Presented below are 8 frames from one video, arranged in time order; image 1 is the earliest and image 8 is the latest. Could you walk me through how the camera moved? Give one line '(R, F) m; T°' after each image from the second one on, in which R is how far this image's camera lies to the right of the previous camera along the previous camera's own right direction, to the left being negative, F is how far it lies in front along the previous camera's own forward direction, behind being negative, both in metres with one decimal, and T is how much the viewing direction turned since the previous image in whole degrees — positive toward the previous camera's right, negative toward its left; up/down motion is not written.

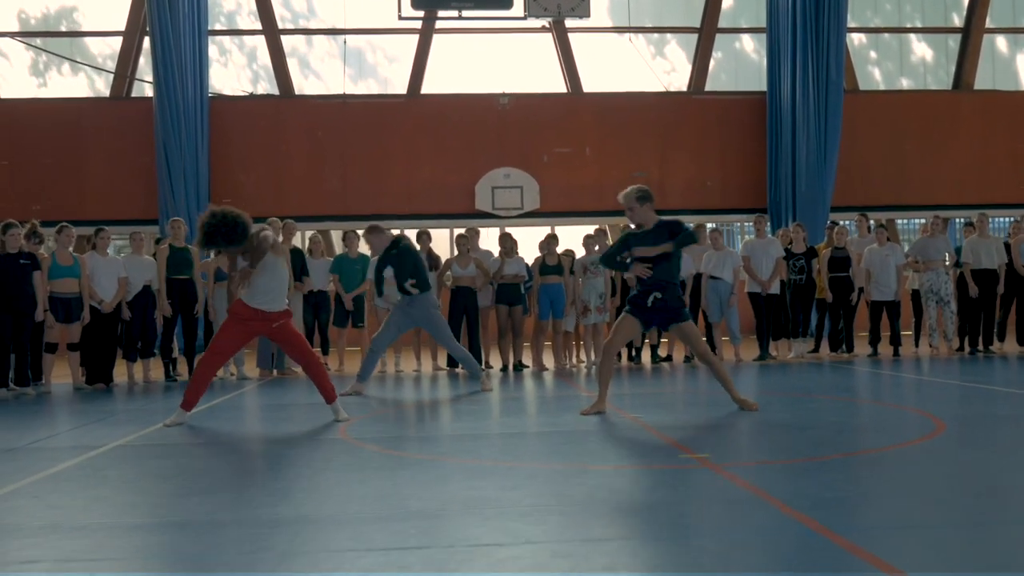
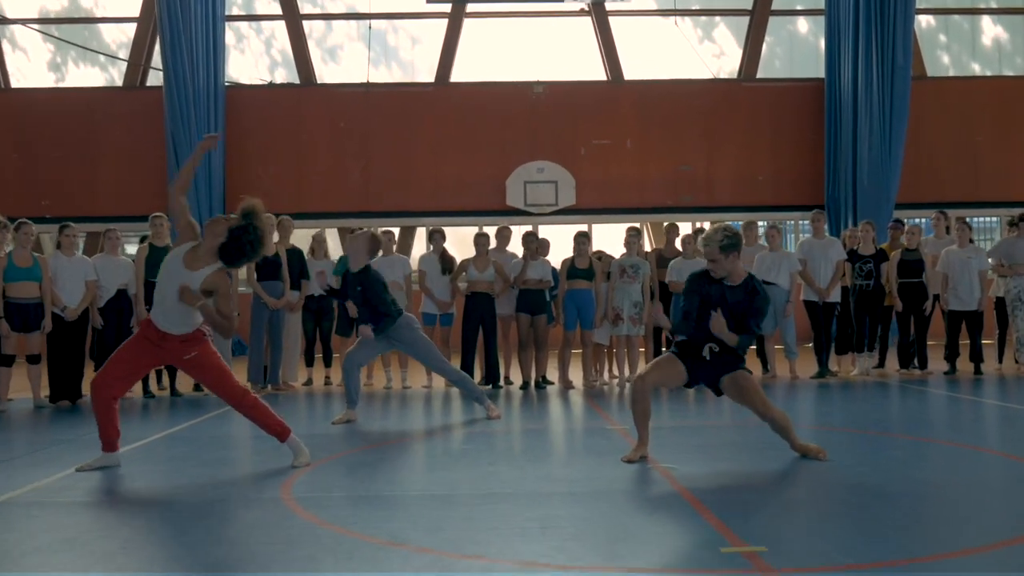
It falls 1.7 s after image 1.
(+0.2, +1.2) m; -3°
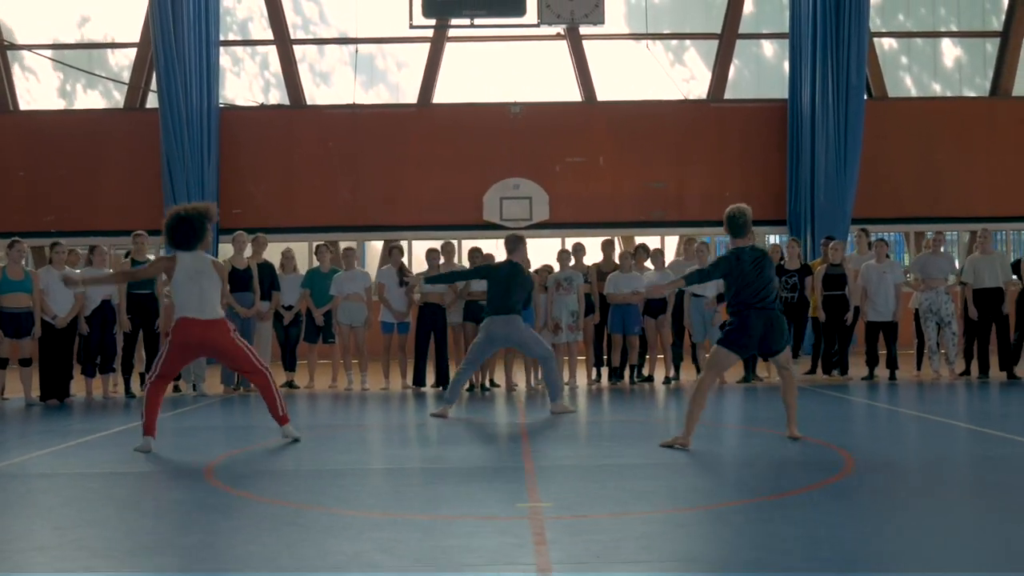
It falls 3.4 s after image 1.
(+0.7, -0.8) m; -1°
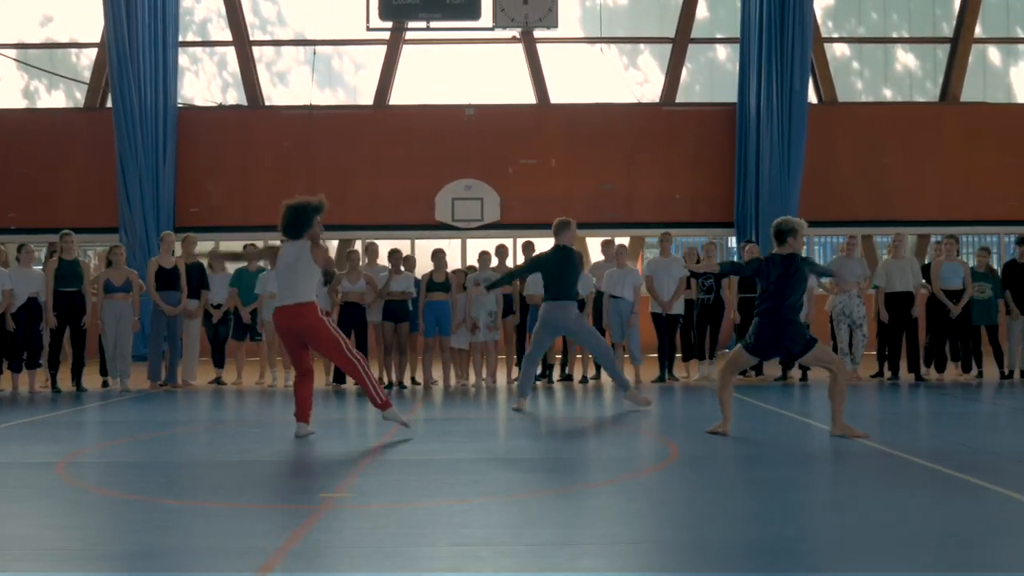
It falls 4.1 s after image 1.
(+0.8, -0.3) m; 0°
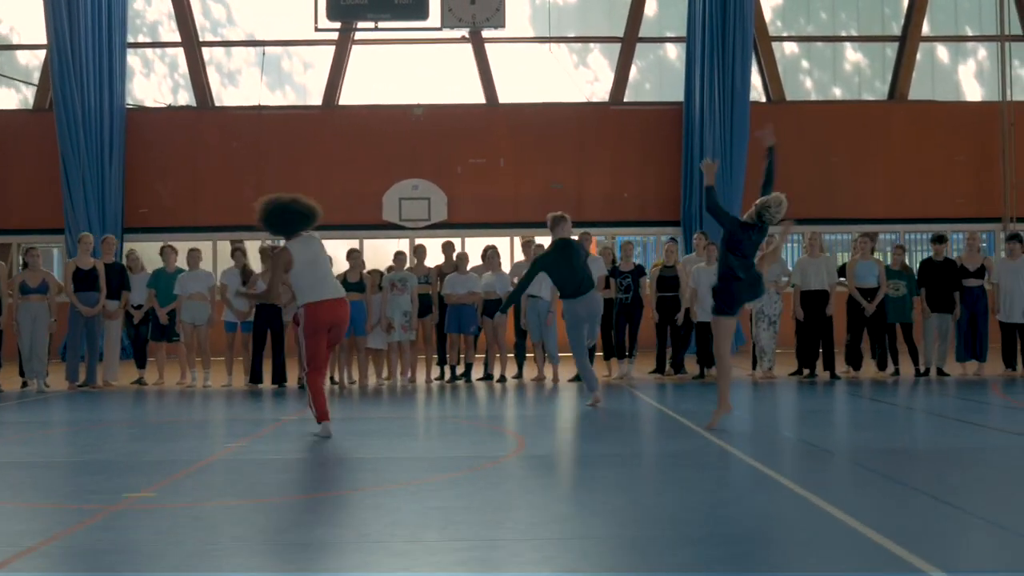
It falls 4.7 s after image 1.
(+0.8, -0.1) m; 0°
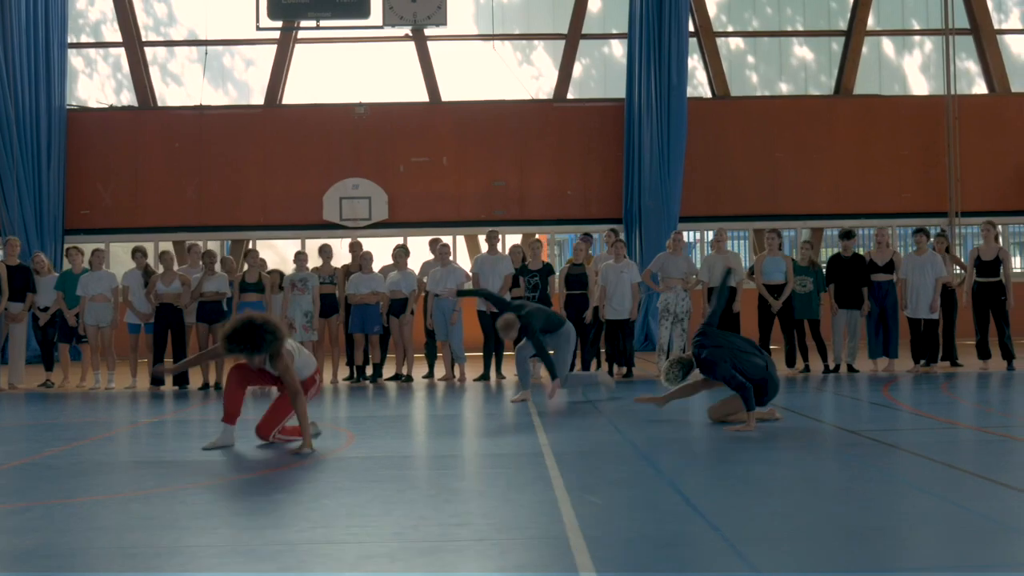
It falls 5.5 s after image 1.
(+1.0, +0.1) m; 0°
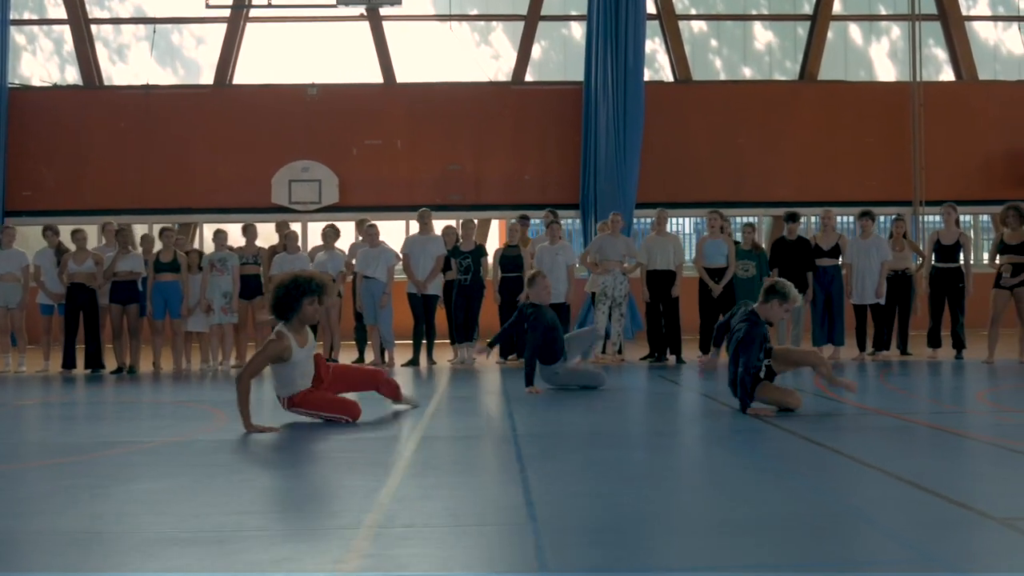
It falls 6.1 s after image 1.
(+0.6, +0.4) m; +1°
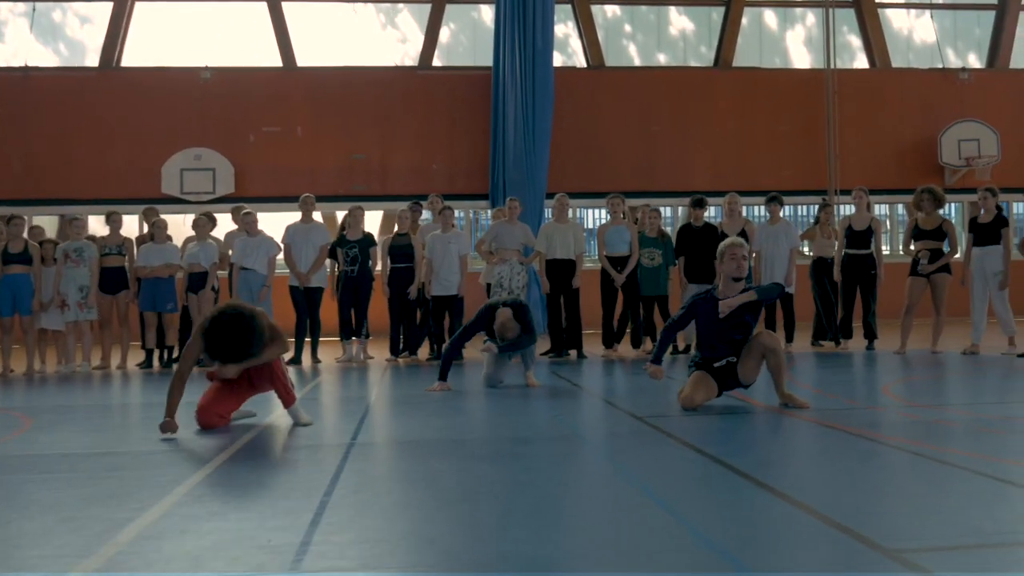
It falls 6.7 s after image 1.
(+0.4, +0.6) m; +4°
